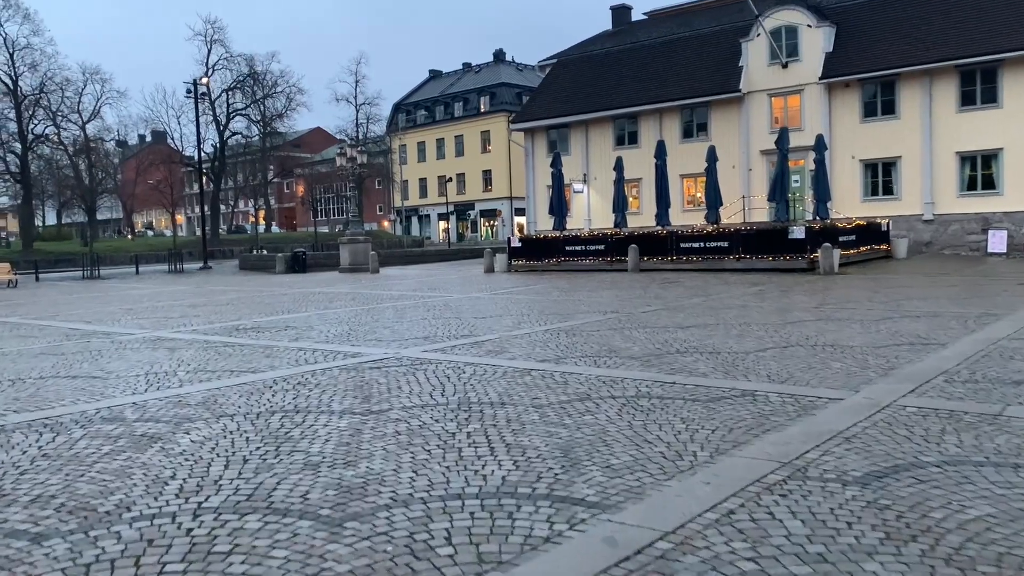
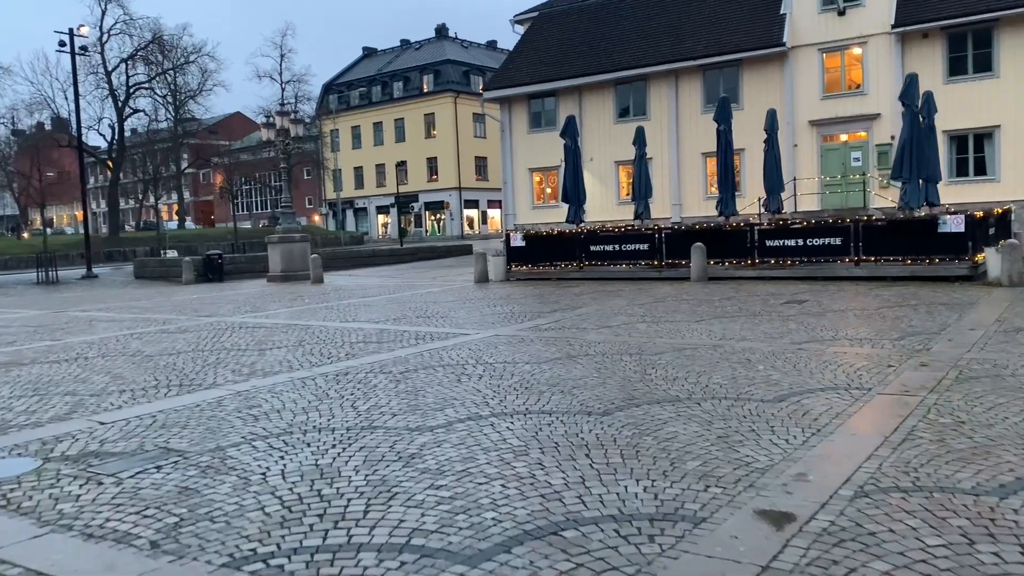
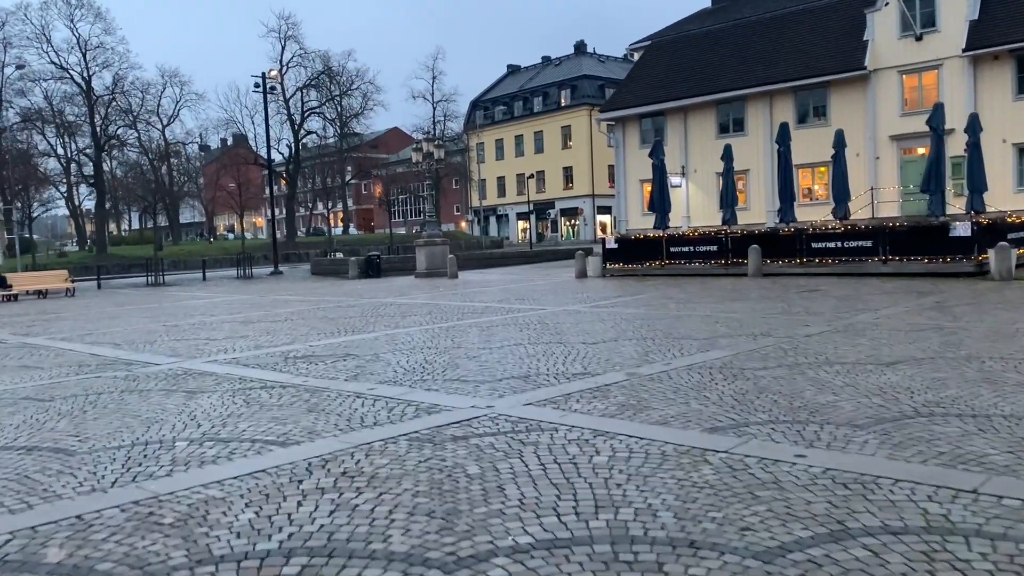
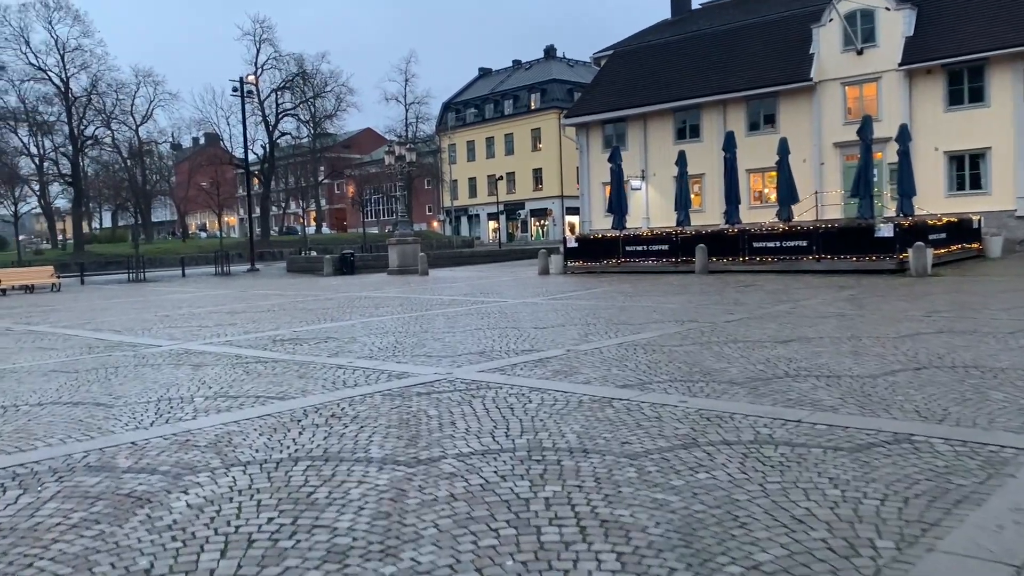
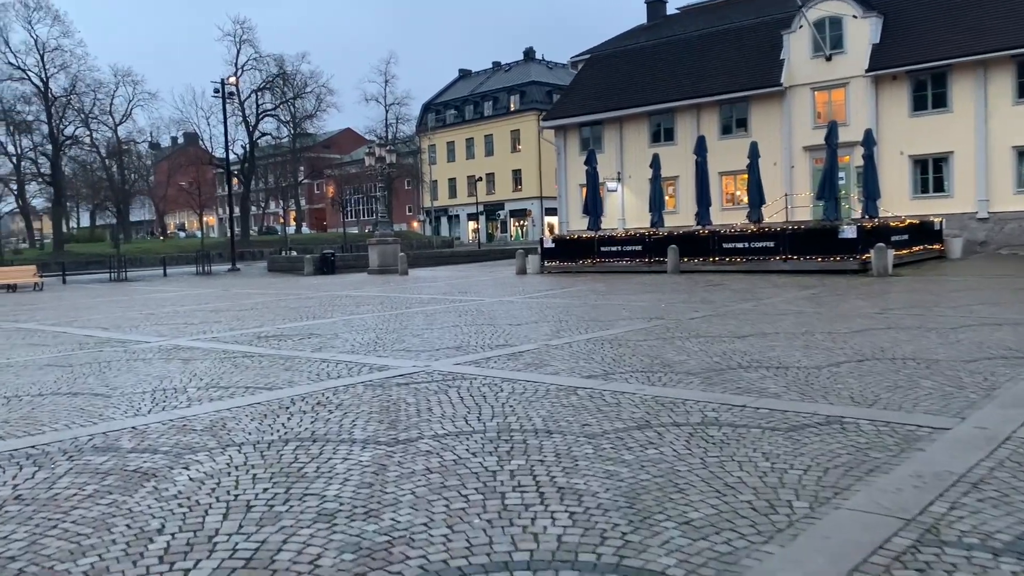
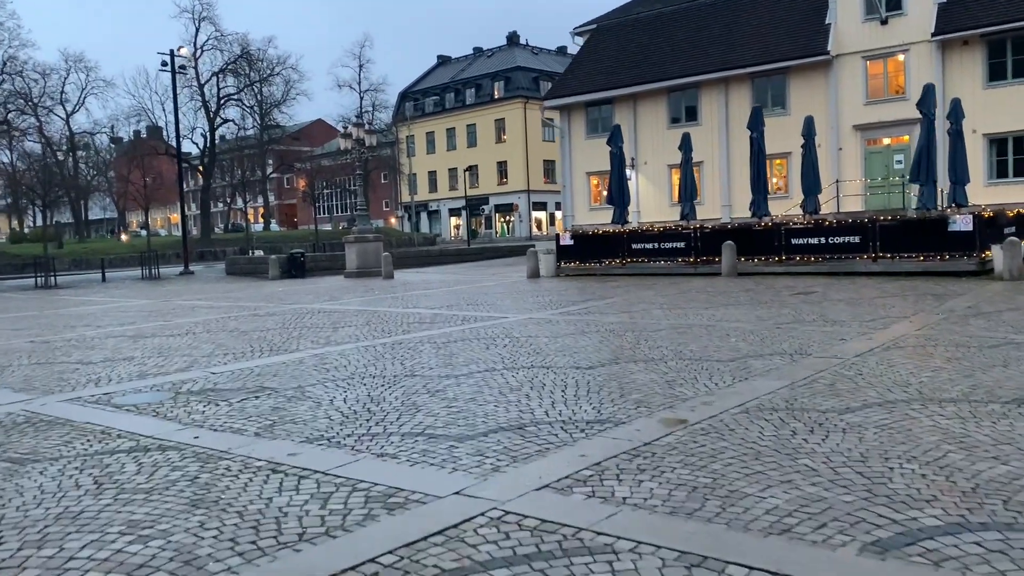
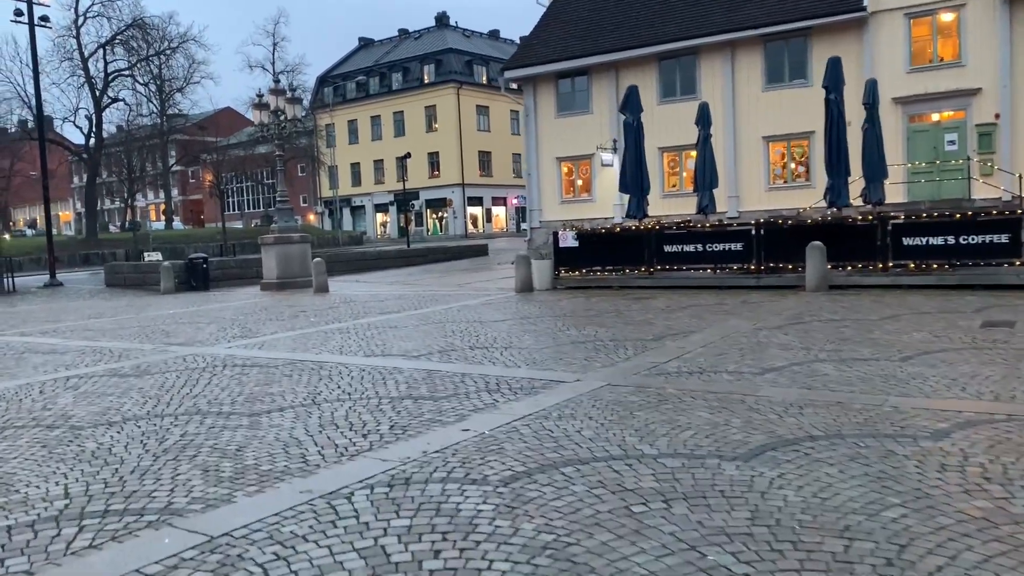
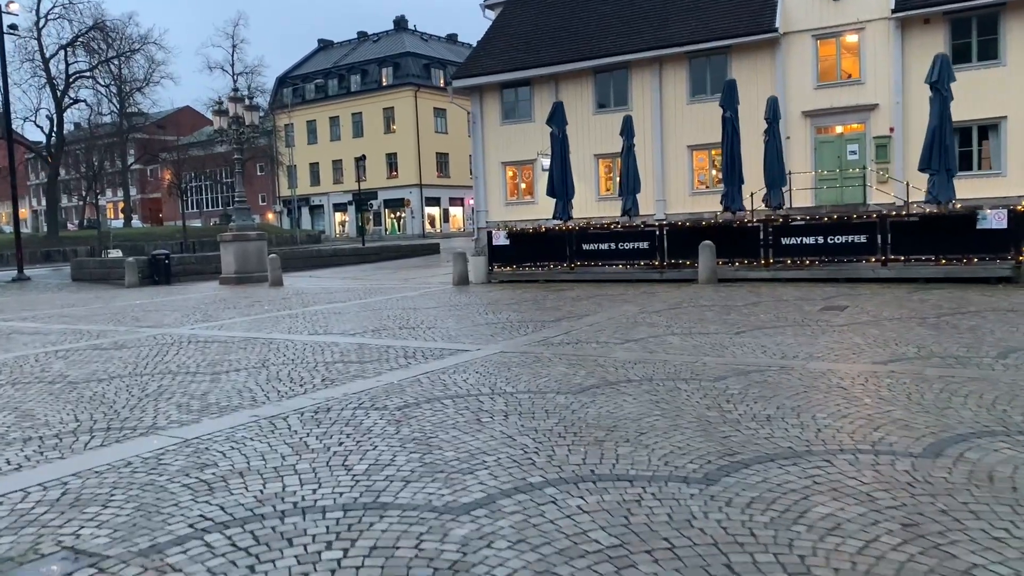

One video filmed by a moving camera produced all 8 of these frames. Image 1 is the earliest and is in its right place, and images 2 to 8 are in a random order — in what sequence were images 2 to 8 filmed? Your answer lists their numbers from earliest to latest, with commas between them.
5, 4, 3, 6, 2, 8, 7
